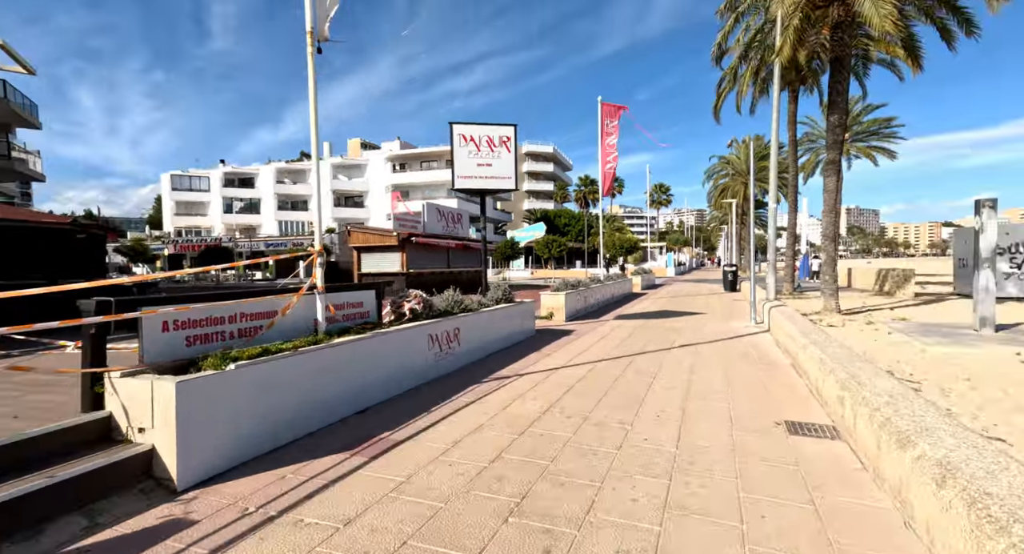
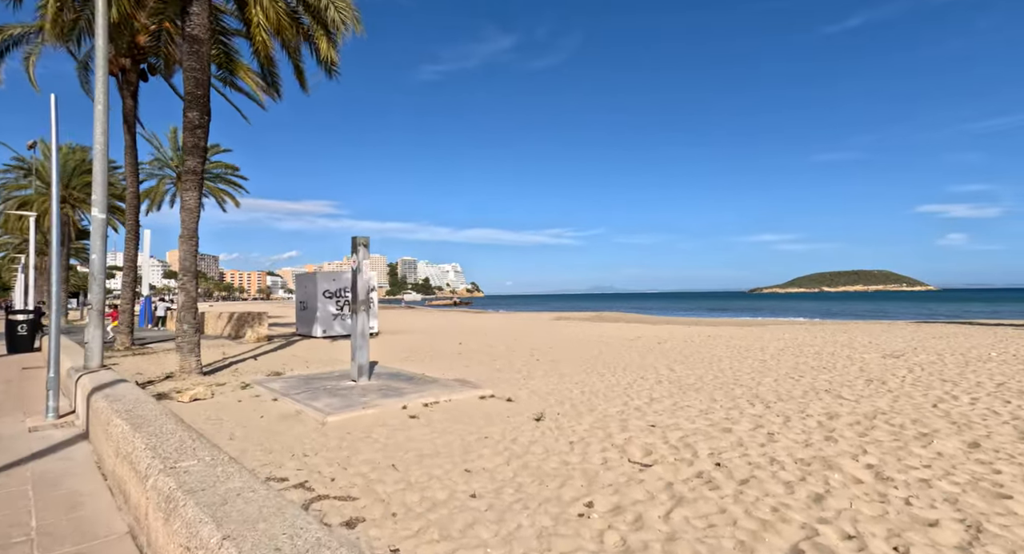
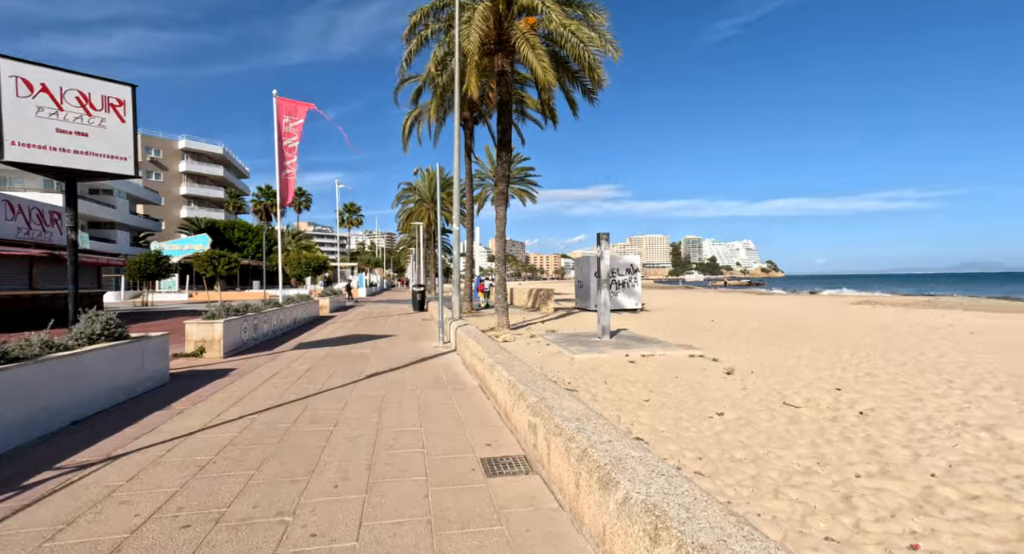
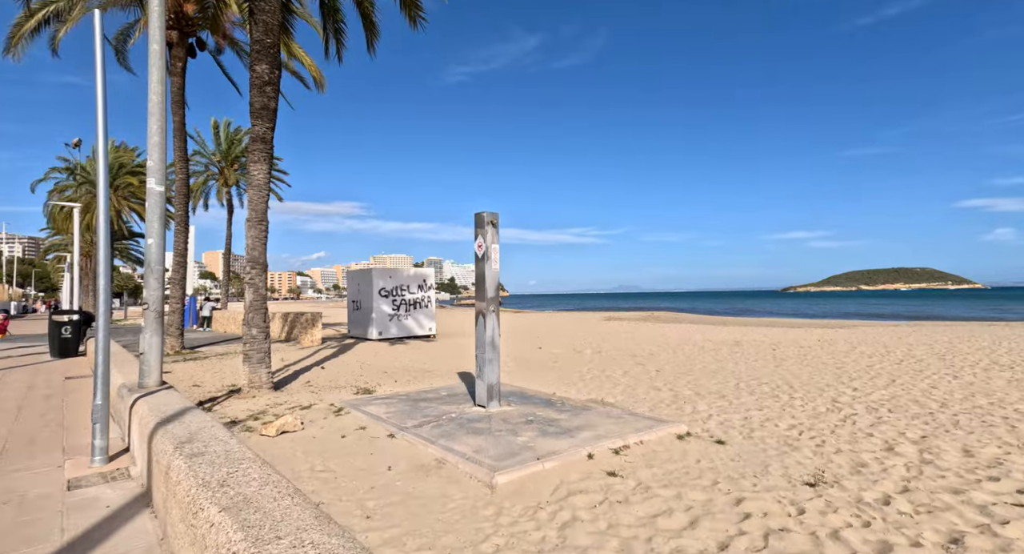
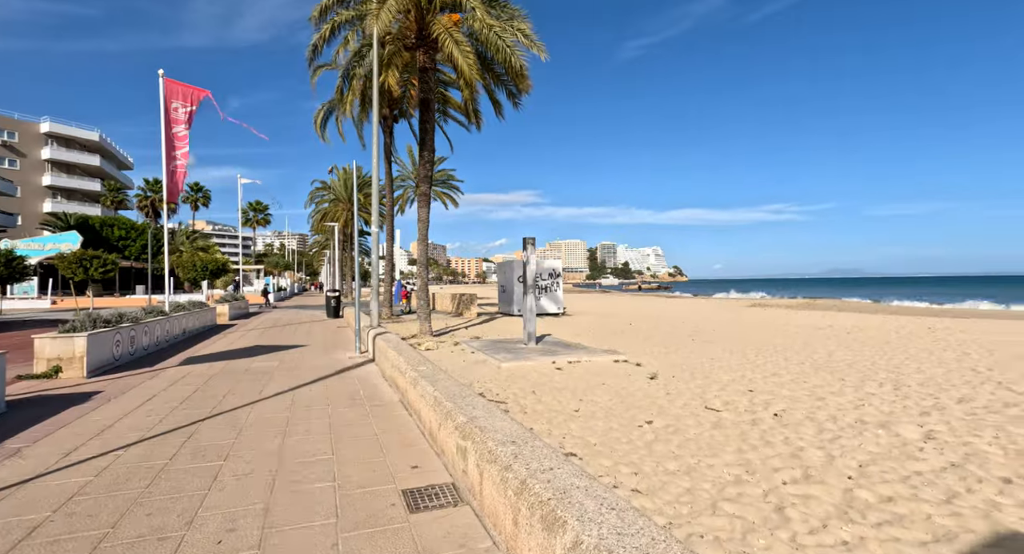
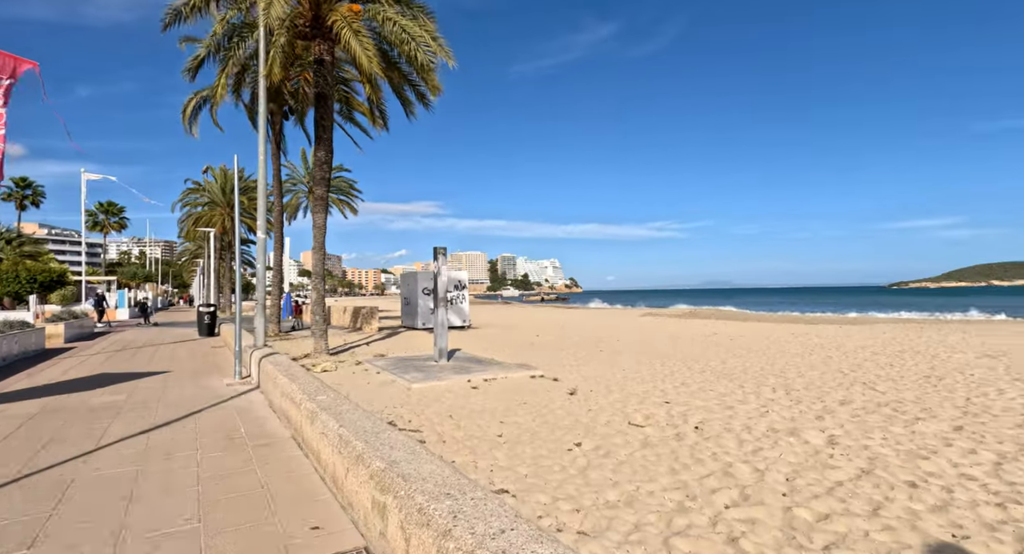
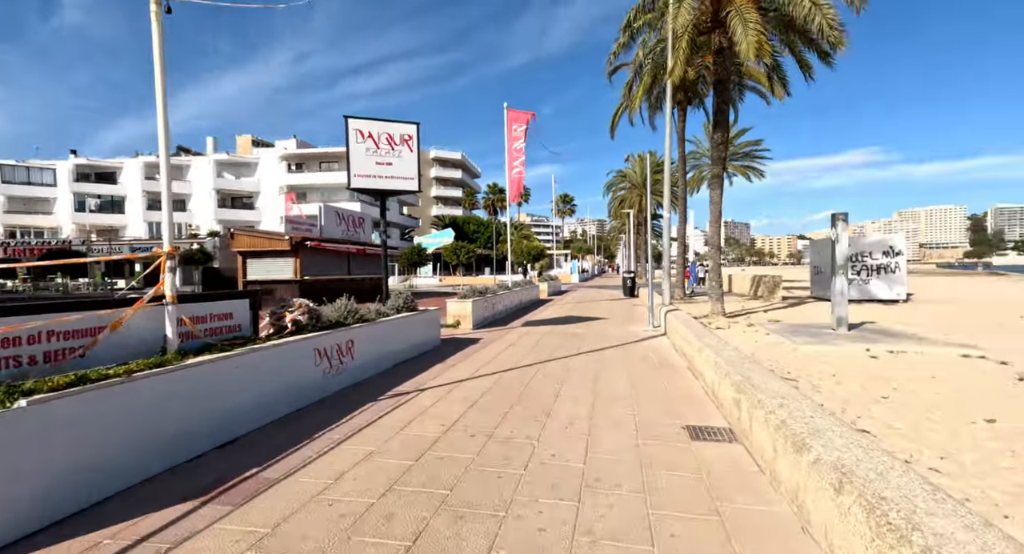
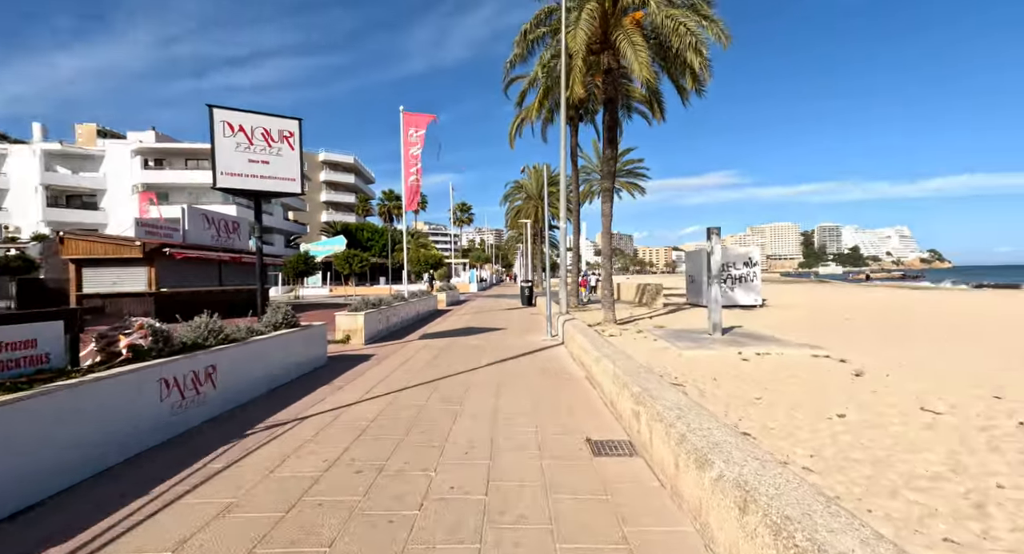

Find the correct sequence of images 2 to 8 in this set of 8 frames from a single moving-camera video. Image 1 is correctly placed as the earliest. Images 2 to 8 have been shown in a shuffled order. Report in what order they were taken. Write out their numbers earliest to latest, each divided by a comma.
7, 8, 3, 5, 6, 2, 4
